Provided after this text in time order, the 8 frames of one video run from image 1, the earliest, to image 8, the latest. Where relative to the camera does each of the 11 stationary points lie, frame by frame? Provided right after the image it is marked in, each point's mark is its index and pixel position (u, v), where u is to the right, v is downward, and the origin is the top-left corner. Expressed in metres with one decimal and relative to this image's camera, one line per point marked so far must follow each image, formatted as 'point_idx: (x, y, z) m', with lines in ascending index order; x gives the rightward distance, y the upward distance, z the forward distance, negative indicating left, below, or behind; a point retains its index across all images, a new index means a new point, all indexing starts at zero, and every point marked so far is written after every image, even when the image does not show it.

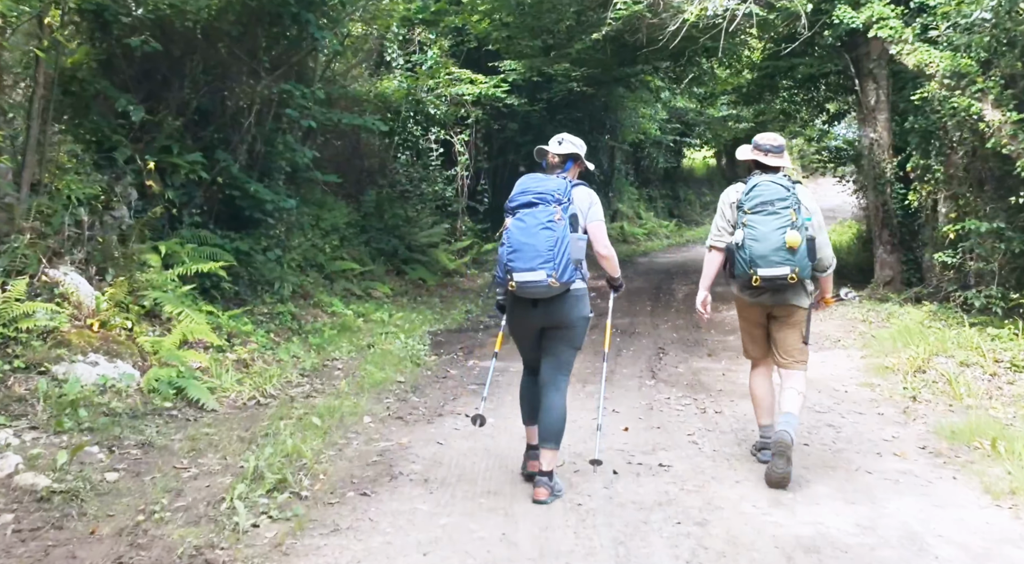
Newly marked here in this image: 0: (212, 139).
0: (-3.5, +1.7, +11.2) m
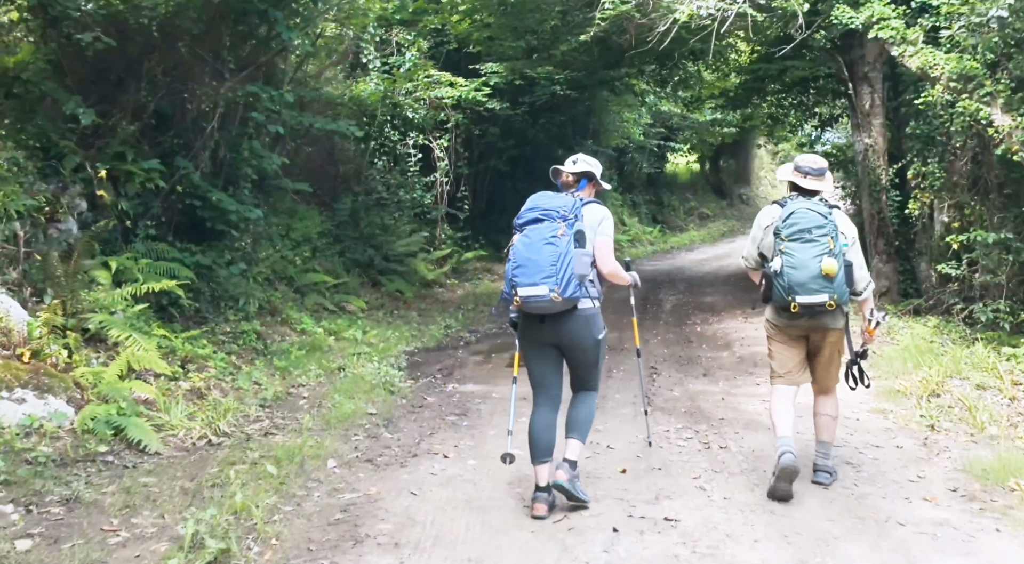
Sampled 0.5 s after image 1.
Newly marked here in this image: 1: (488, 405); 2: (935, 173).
0: (-3.7, +1.5, +10.4) m
1: (-0.2, -1.0, +7.8) m
2: (+5.5, +1.4, +12.5) m
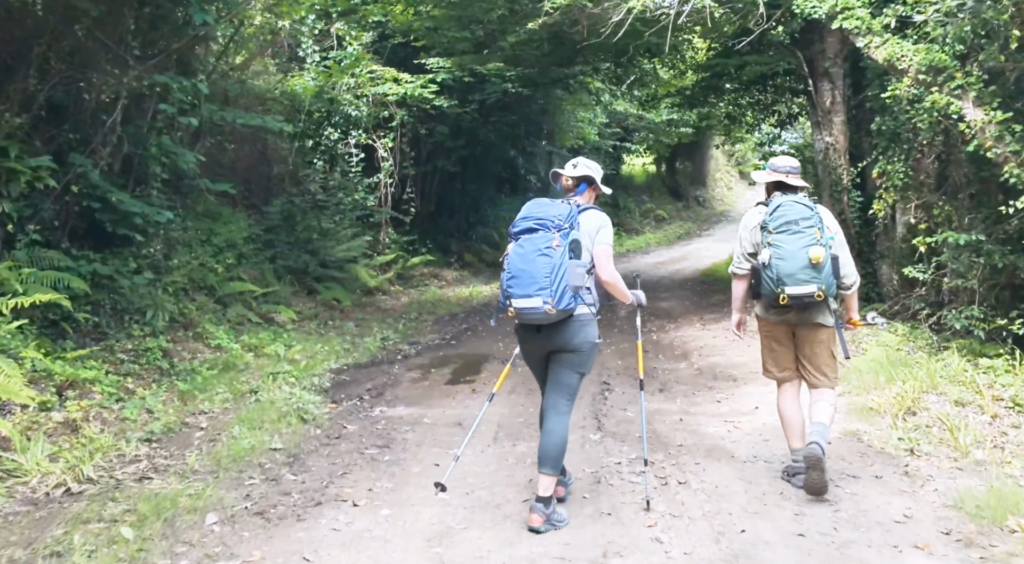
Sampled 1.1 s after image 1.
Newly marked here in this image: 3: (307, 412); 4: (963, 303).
0: (-4.3, +1.4, +9.3) m
1: (-0.7, -1.1, +6.9) m
2: (+4.8, +1.4, +11.8) m
3: (-1.5, -0.9, +7.0) m
4: (+5.2, -0.3, +11.0) m
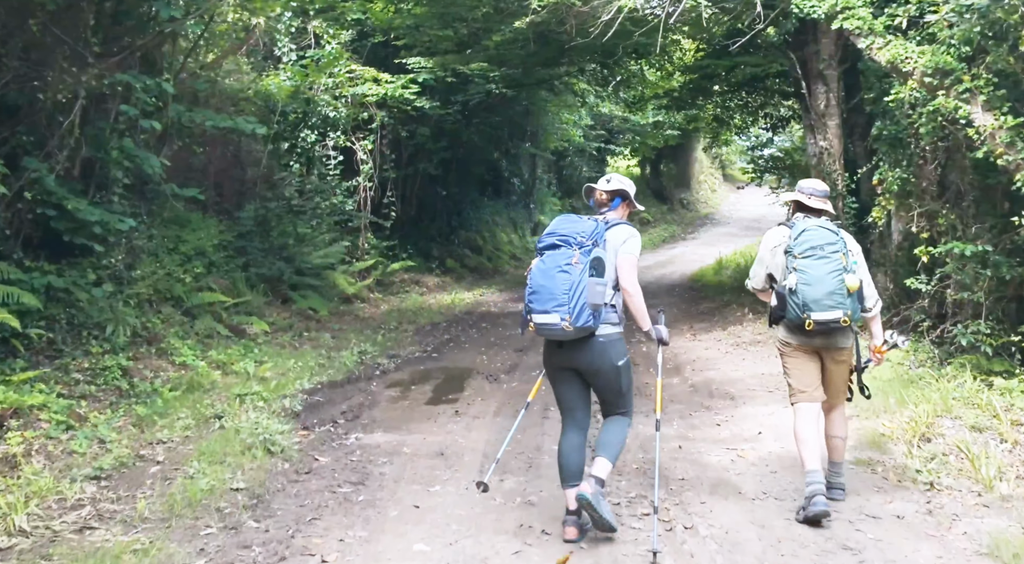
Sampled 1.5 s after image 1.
0: (-4.4, +1.3, +8.7) m
1: (-0.8, -1.2, +6.3) m
2: (+4.6, +1.2, +11.3) m
3: (-1.6, -1.1, +6.4) m
4: (+5.0, -0.4, +10.6) m
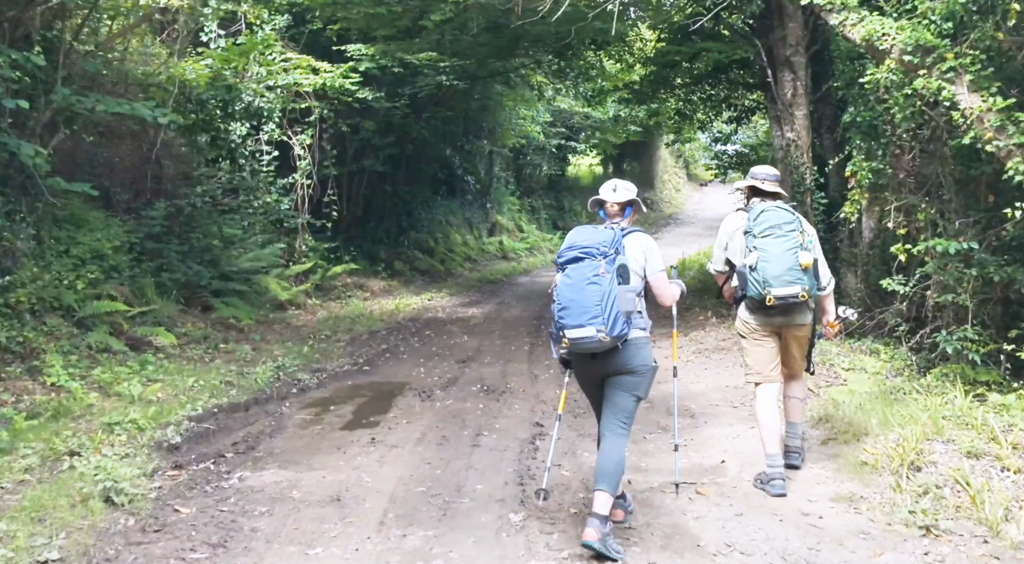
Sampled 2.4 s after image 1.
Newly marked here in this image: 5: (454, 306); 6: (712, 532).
0: (-5.0, +1.2, +7.4) m
1: (-1.3, -1.2, +5.2) m
2: (+3.9, +1.2, +10.3) m
3: (-2.1, -1.1, +5.2) m
4: (+4.4, -0.4, +9.6) m
5: (-1.0, -0.4, +16.9) m
6: (+1.1, -1.4, +5.2) m
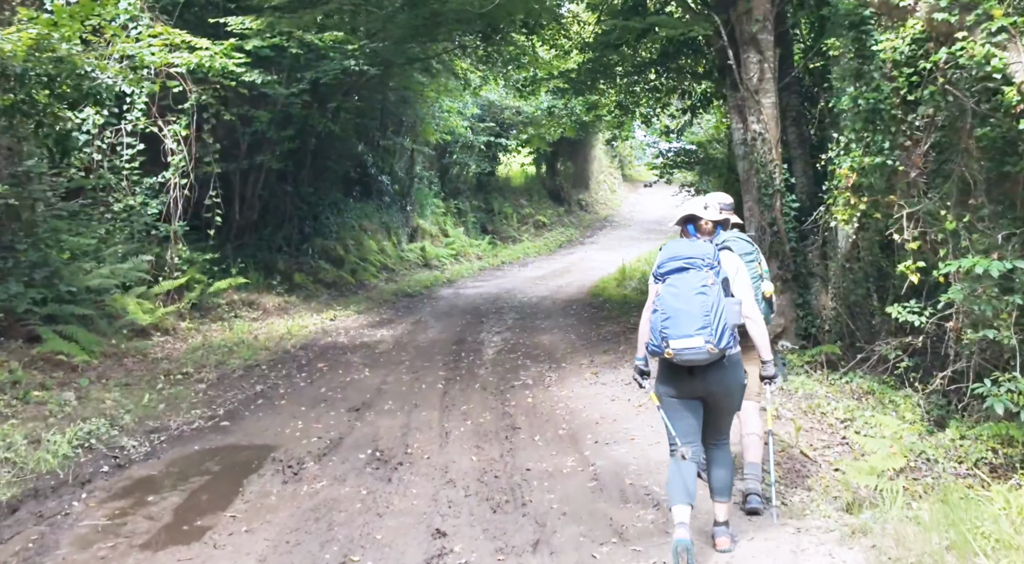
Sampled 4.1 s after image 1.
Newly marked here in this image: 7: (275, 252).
0: (-5.6, +0.9, +4.6) m
1: (-1.7, -1.5, +2.6) m
2: (+3.1, +1.0, +8.1) m
3: (-2.5, -1.4, +2.6) m
4: (+3.6, -0.6, +7.4) m
5: (-2.3, -0.7, +14.3) m
6: (+0.6, -1.6, +2.8) m
7: (-4.4, +0.6, +17.9) m
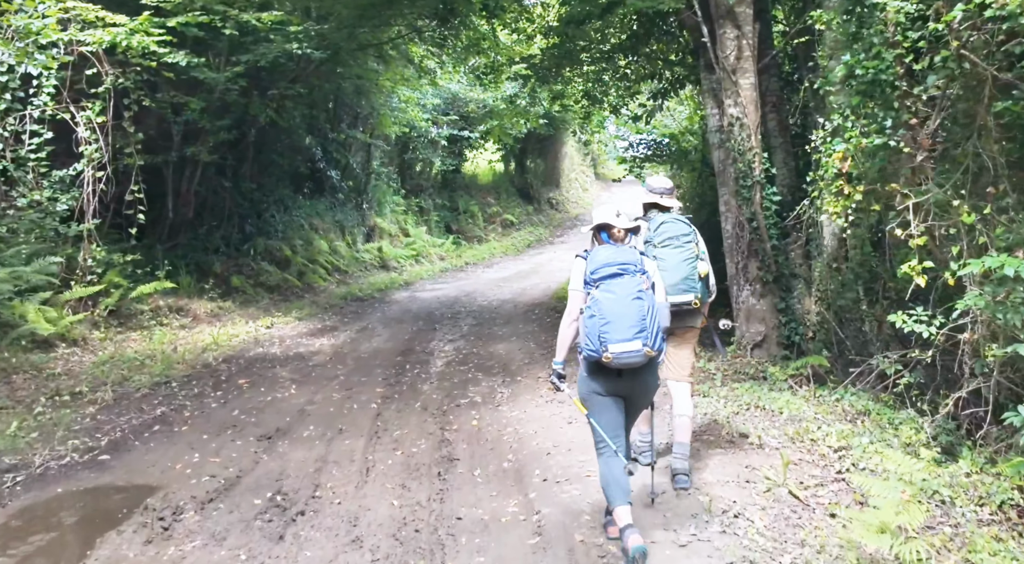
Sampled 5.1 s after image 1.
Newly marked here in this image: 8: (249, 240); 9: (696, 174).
0: (-6.0, +0.9, +3.2) m
1: (-2.0, -1.5, +1.3) m
2: (+2.6, +0.9, +6.9) m
3: (-2.8, -1.4, +1.2) m
4: (+3.2, -0.7, +6.2) m
5: (-2.9, -0.7, +12.9) m
6: (+0.3, -1.6, +1.6) m
7: (-5.1, +0.5, +16.5) m
8: (-4.7, +0.8, +17.4) m
9: (+2.9, +1.7, +15.0) m
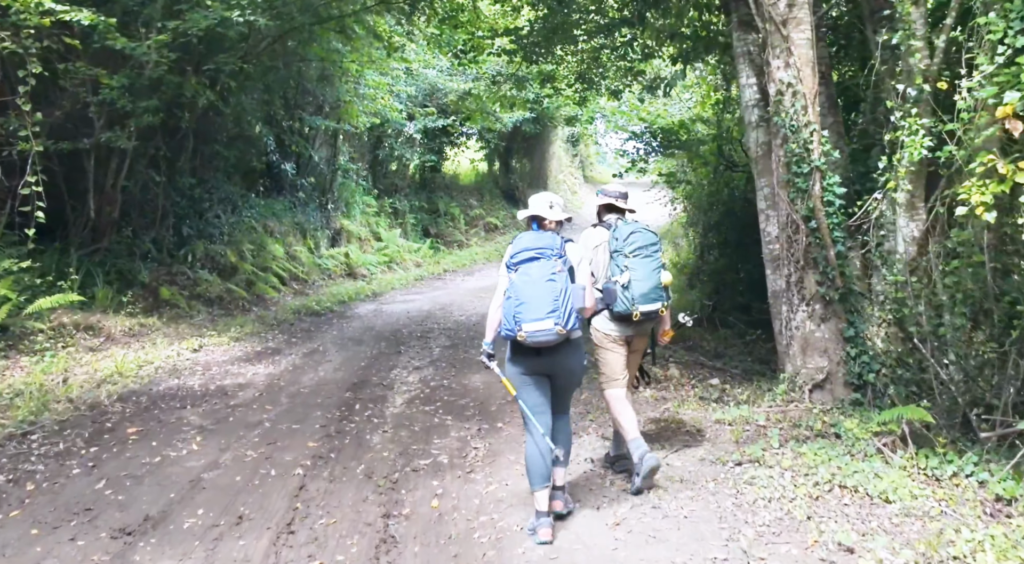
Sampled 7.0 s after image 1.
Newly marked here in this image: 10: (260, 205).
0: (-6.1, +0.8, +0.6) m
1: (-2.1, -1.6, -1.2) m
2: (+2.5, +0.8, +4.5) m
3: (-2.9, -1.5, -1.3) m
4: (+3.1, -0.8, +3.8) m
5: (-3.1, -0.9, +10.5) m
6: (+0.3, -1.7, -0.9) m
7: (-5.4, +0.3, +13.9) m
8: (-5.0, +0.6, +14.9) m
9: (+2.6, +1.5, +12.6) m
10: (-4.5, +1.4, +17.4) m
